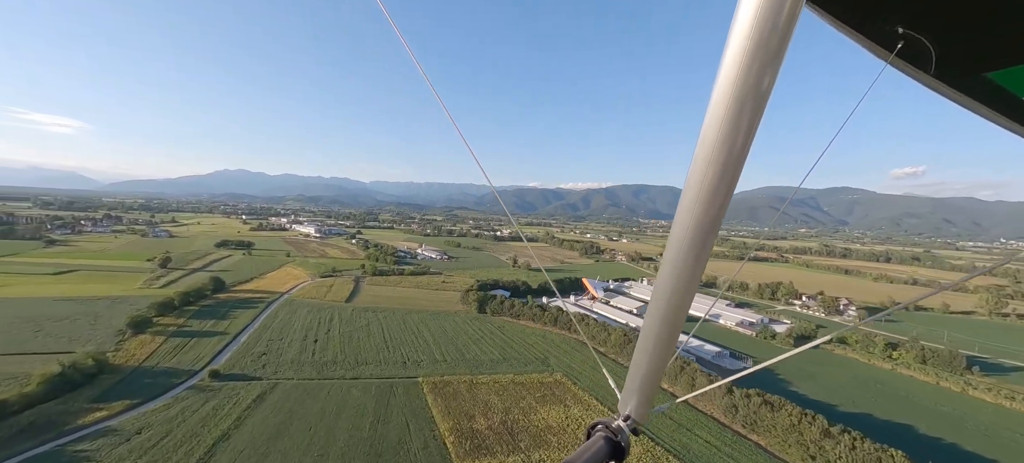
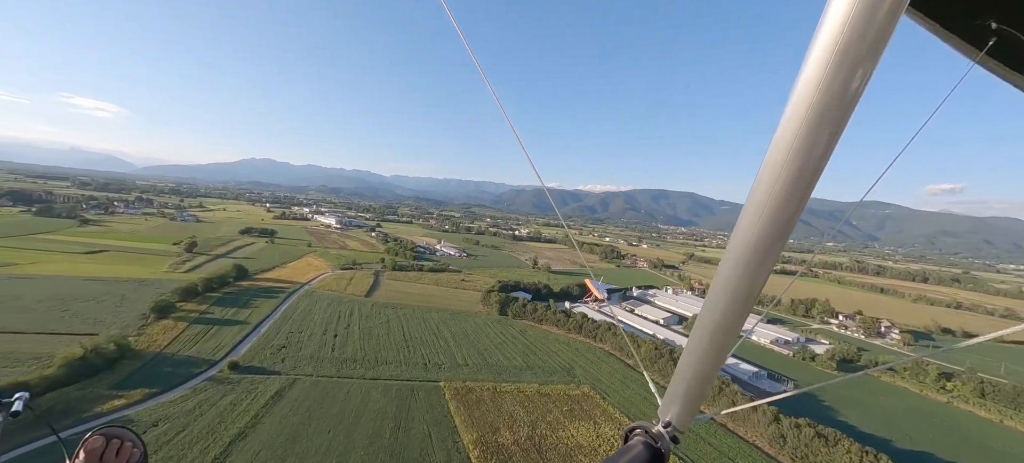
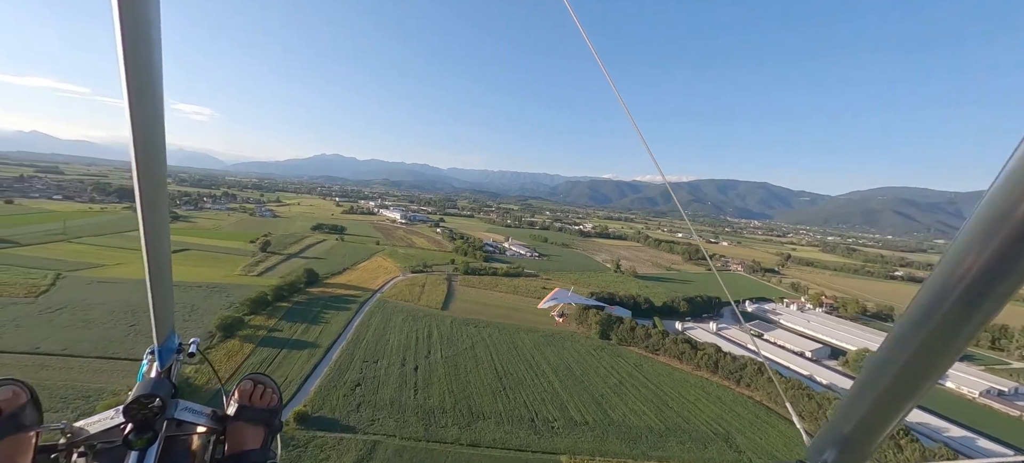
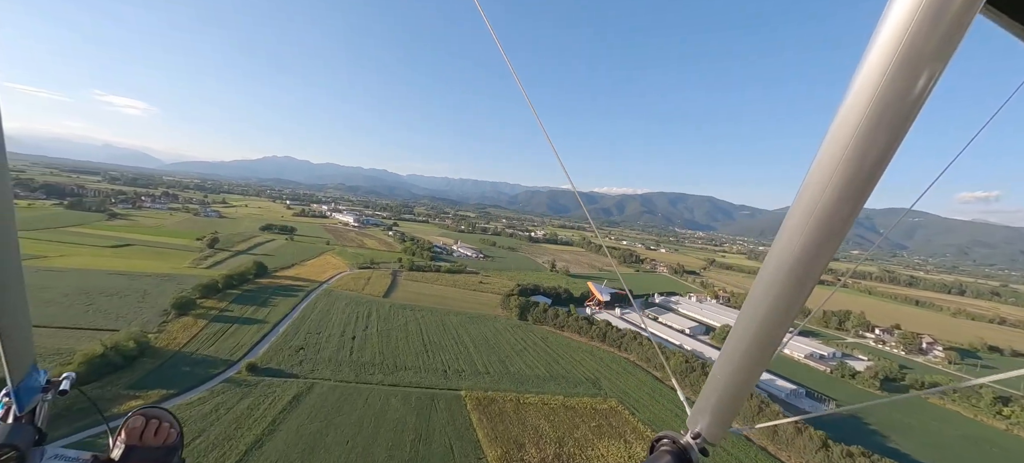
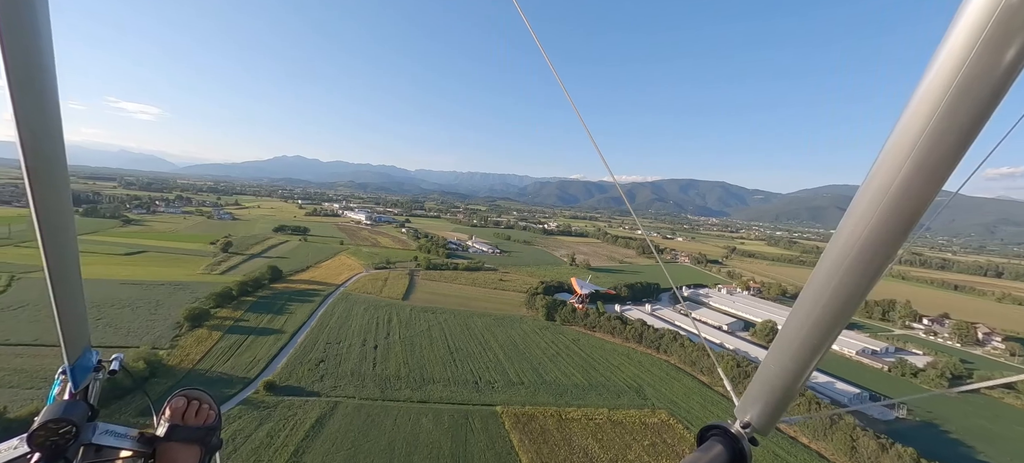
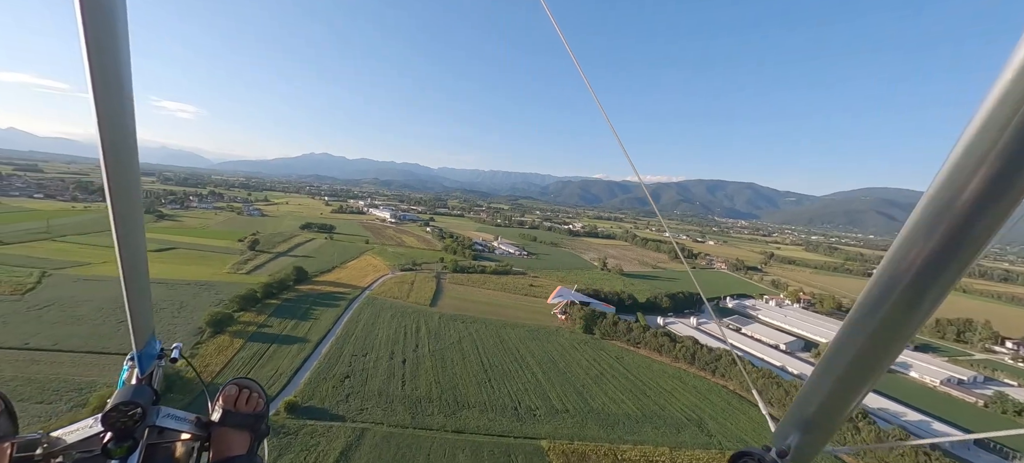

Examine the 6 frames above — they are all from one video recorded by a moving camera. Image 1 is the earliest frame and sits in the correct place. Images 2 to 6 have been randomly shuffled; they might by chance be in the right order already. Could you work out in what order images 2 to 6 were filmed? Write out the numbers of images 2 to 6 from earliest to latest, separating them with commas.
2, 4, 5, 6, 3
